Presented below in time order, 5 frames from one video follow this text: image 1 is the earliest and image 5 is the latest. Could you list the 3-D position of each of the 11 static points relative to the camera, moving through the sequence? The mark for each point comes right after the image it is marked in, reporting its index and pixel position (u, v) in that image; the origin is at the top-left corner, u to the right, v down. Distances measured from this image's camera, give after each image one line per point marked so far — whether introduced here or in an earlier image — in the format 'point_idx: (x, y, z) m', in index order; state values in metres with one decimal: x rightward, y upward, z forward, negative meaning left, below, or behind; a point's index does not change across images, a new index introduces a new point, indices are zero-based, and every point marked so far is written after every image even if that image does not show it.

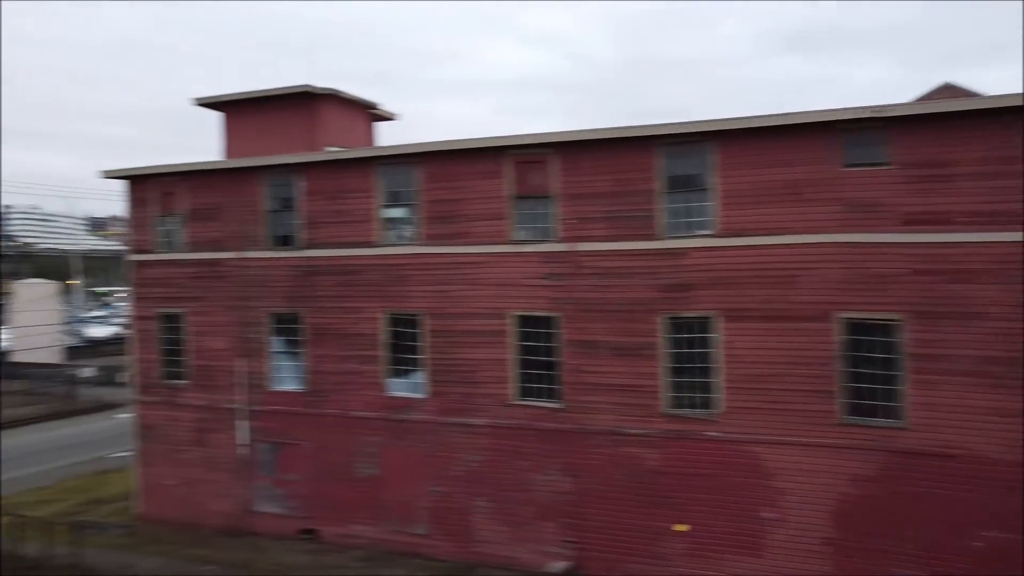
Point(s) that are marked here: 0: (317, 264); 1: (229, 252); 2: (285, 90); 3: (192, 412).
0: (-3.9, +0.5, +16.5) m
1: (-5.9, +0.8, +17.4) m
2: (-4.5, +4.0, +16.6) m
3: (-7.0, -2.7, +18.0) m
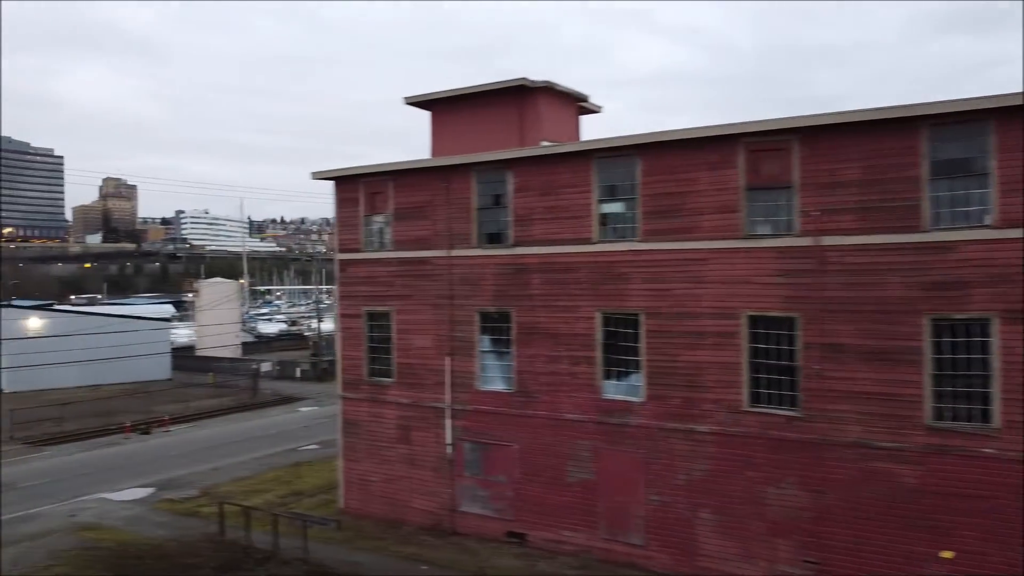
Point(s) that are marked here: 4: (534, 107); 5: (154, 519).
0: (+0.3, +0.5, +16.1) m
1: (-1.6, +0.8, +17.3) m
2: (-0.2, +4.0, +16.3) m
3: (-2.5, -2.7, +18.1) m
4: (+0.5, +3.6, +16.2) m
5: (-8.3, -5.4, +19.2) m
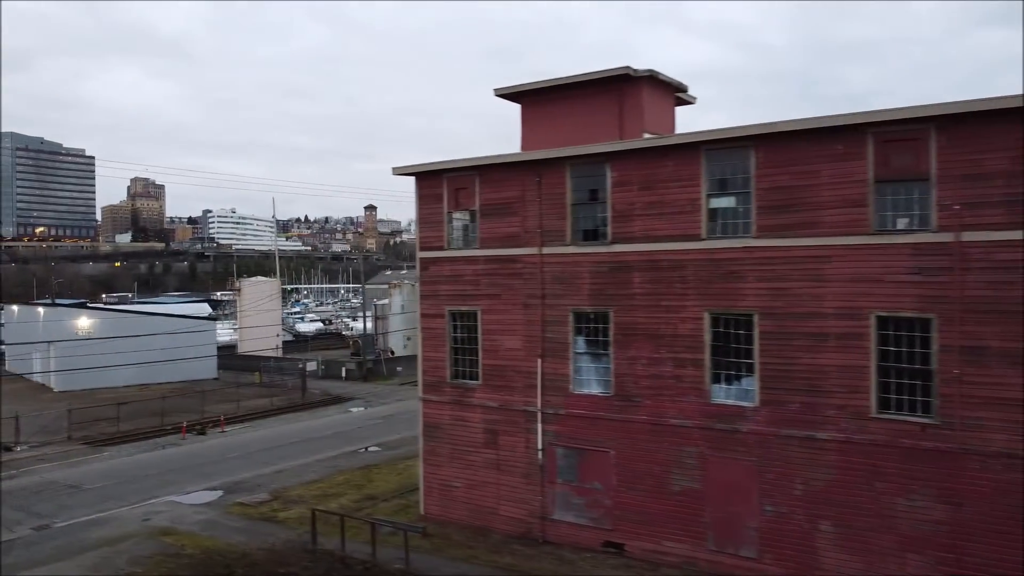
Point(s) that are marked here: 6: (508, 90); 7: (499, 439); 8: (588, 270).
0: (+2.2, +0.5, +15.4) m
1: (+0.3, +0.8, +16.7) m
2: (+1.6, +4.1, +15.6) m
3: (-0.6, -2.7, +17.5) m
4: (+2.3, +3.6, +15.5) m
5: (-6.4, -5.3, +18.7) m
6: (-0.1, +4.1, +16.9) m
7: (-0.3, -3.2, +17.2) m
8: (+1.5, +0.3, +15.9) m
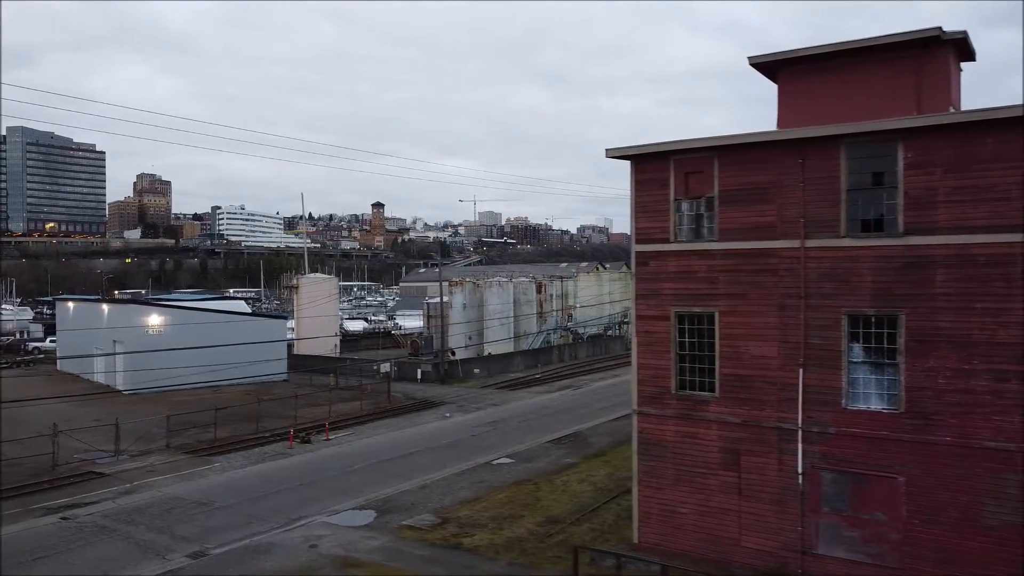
0: (+6.7, +0.5, +13.2) m
1: (+4.8, +0.8, +14.4) m
2: (+6.1, +4.1, +13.4) m
3: (+3.8, -2.6, +15.2) m
4: (+6.8, +3.6, +13.3) m
5: (-1.9, -5.3, +16.5) m
6: (+4.4, +4.1, +14.7) m
7: (+4.2, -3.1, +15.0) m
8: (+5.9, +0.4, +13.7) m
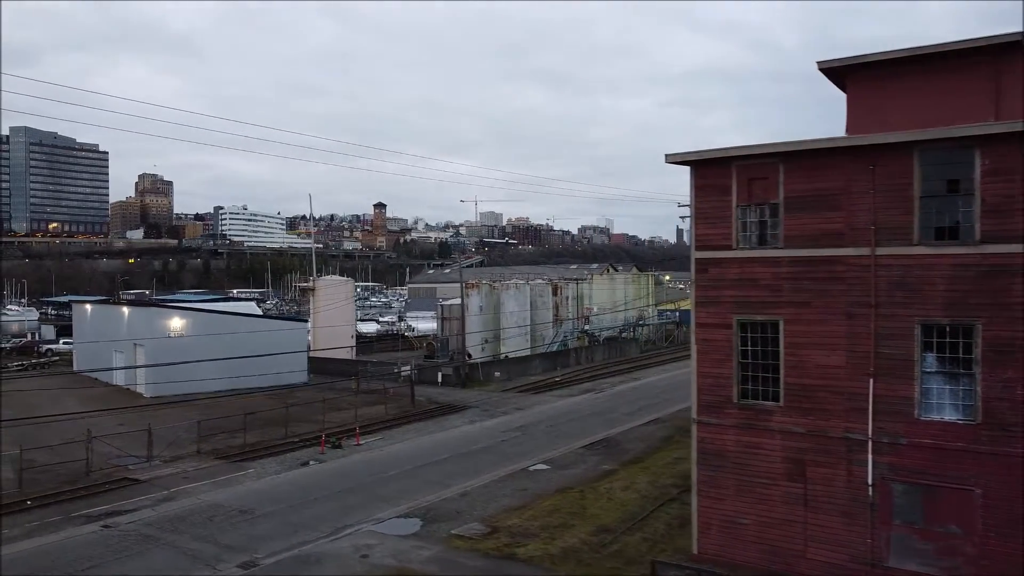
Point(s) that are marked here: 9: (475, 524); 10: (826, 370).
0: (+7.8, +0.4, +12.9) m
1: (+5.9, +0.7, +14.2) m
2: (+7.2, +3.9, +13.1) m
3: (+5.0, -2.8, +15.0) m
4: (+8.0, +3.4, +13.1) m
5: (-0.8, -5.4, +16.3) m
6: (+5.6, +4.0, +14.4) m
7: (+5.3, -3.3, +14.8) m
8: (+7.1, +0.2, +13.5) m
9: (-0.9, -5.4, +18.8) m
10: (+5.5, -1.4, +14.6) m
